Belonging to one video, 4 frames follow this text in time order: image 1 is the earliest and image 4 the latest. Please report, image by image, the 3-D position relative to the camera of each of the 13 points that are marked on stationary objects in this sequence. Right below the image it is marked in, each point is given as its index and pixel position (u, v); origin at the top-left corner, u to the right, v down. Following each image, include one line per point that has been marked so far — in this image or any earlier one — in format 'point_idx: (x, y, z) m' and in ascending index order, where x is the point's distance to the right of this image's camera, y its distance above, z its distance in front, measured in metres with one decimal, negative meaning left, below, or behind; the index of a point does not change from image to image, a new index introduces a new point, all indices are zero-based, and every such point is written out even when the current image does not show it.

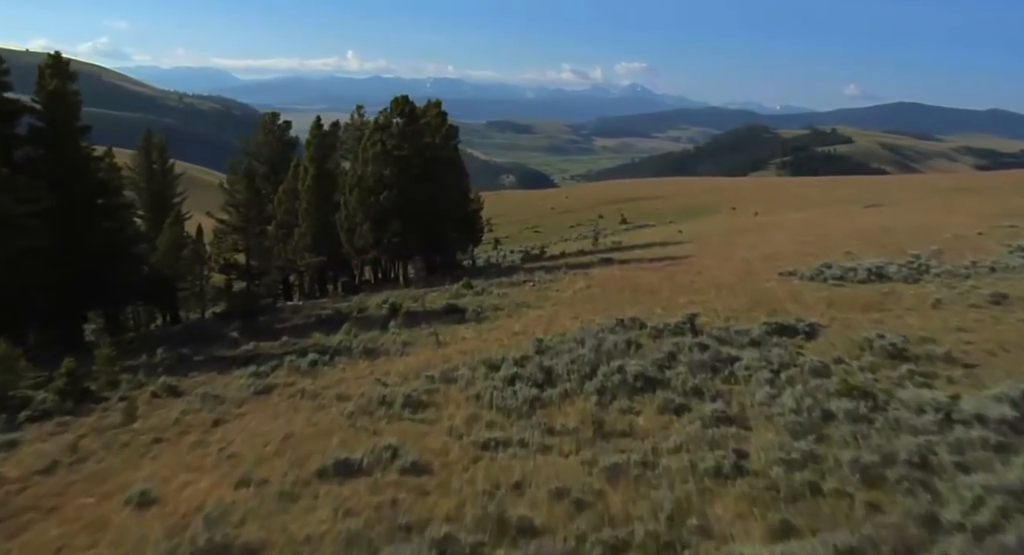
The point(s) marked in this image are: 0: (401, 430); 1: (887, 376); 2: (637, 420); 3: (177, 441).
0: (-1.9, -2.7, +16.5) m
1: (+7.1, -1.9, +18.0) m
2: (+2.2, -2.5, +16.3) m
3: (-6.0, -2.9, +17.0) m
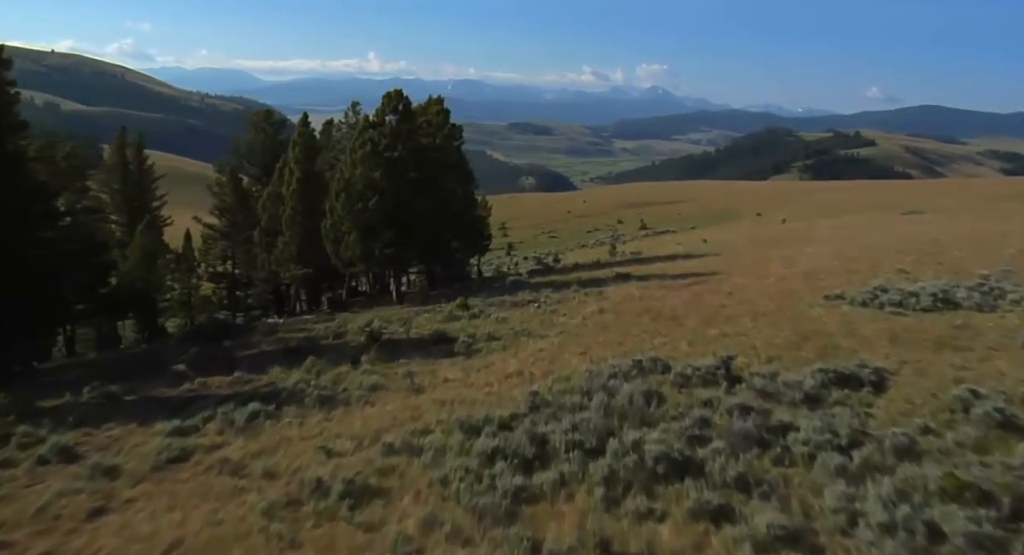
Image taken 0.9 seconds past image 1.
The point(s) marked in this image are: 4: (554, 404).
0: (-2.3, -3.3, +11.8) m
1: (+6.8, -2.6, +13.1) m
2: (+1.8, -3.1, +11.5) m
3: (-6.4, -3.5, +12.4) m
4: (+0.8, -2.3, +17.5) m
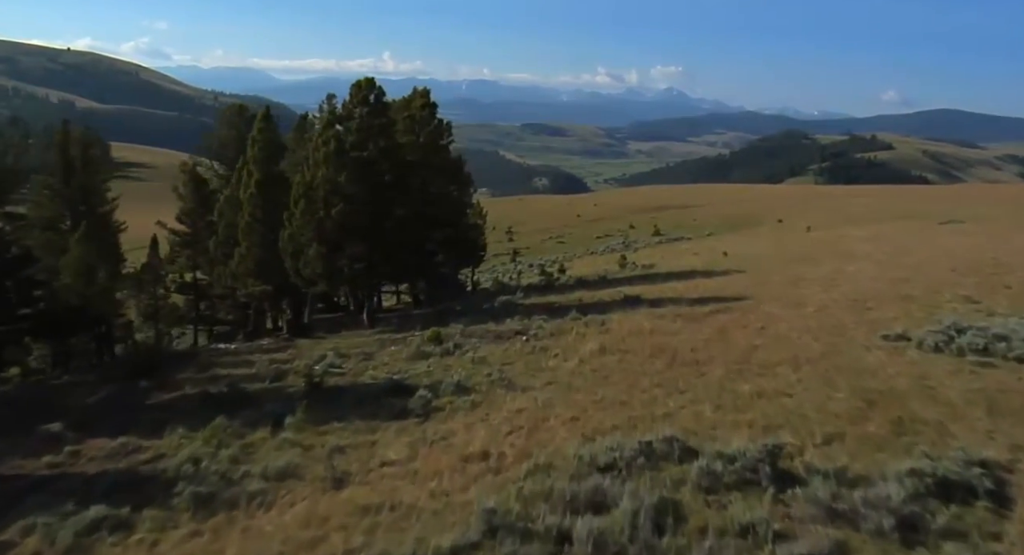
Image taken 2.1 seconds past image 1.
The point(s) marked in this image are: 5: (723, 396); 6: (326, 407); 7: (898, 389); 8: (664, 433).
0: (-3.0, -4.0, +6.1) m
1: (+6.1, -3.4, +7.3) m
2: (+1.0, -3.9, +5.8) m
3: (-7.1, -4.2, +6.8) m
4: (+0.1, -3.1, +11.7) m
5: (+4.1, -2.3, +18.6) m
6: (-3.9, -2.7, +19.8) m
7: (+7.5, -2.2, +18.5) m
8: (+2.5, -2.6, +15.8) m
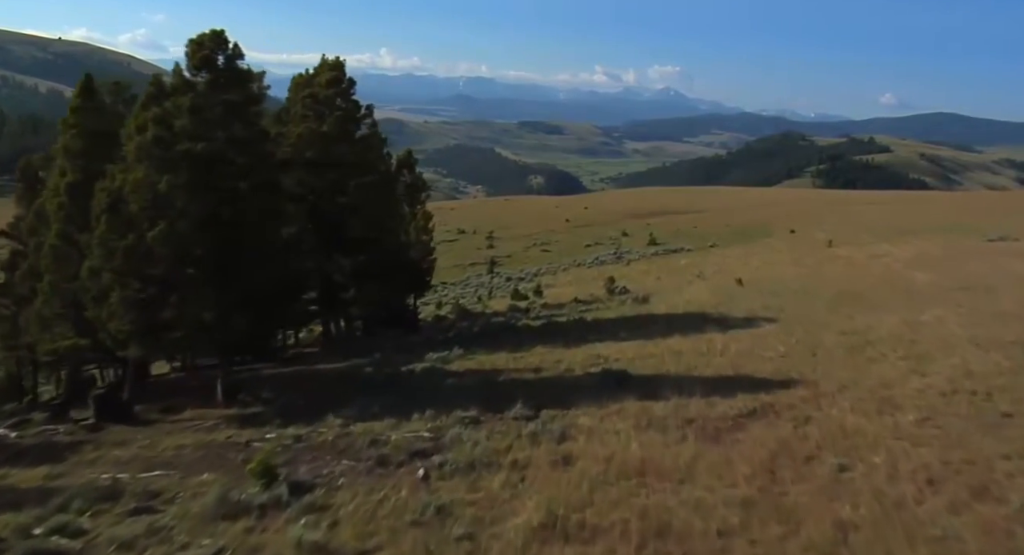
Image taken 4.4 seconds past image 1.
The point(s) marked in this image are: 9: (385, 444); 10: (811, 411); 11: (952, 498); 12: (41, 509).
0: (-4.8, -5.4, -5.2) m
1: (+4.4, -4.9, -4.0) m
2: (-0.7, -5.3, -5.6) m
3: (-8.8, -5.6, -4.6) m
4: (-1.6, -4.5, +0.4) m
5: (+2.4, -3.8, +7.3) m
6: (-5.7, -4.1, +8.4) m
7: (+5.8, -3.7, +7.2) m
8: (+0.8, -4.1, +4.5) m
9: (-2.4, -3.0, +17.1) m
10: (+5.4, -2.4, +17.2) m
11: (+5.9, -3.0, +12.7) m
12: (-7.6, -3.7, +15.0) m
